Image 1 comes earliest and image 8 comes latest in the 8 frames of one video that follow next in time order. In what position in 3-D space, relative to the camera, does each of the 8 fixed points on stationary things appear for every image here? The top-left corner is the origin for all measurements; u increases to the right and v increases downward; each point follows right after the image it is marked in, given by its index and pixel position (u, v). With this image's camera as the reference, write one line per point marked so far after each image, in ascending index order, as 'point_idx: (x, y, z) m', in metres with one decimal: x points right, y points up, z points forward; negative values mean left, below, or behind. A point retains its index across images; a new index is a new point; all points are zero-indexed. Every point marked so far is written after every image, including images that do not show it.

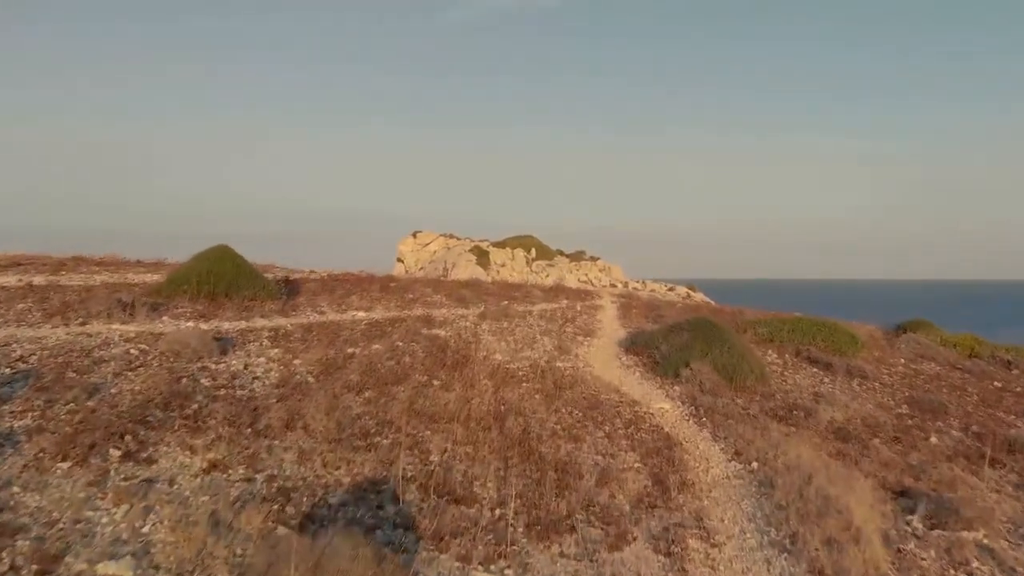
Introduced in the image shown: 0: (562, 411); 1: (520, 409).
0: (+0.8, -2.1, +16.5) m
1: (+0.1, -2.0, +16.1) m
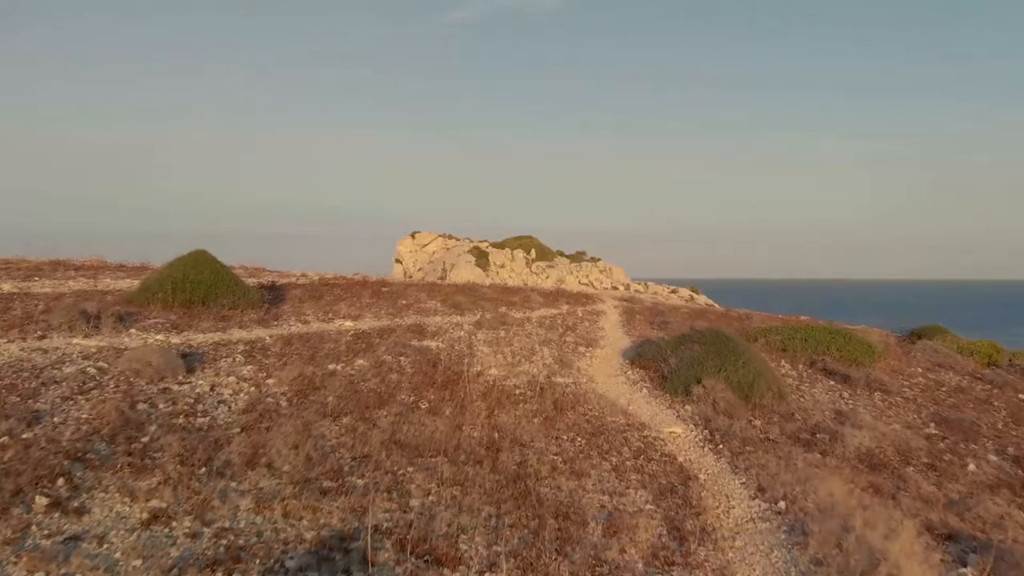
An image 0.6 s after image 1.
0: (+0.8, -2.3, +14.8) m
1: (0.0, -2.2, +14.4) m
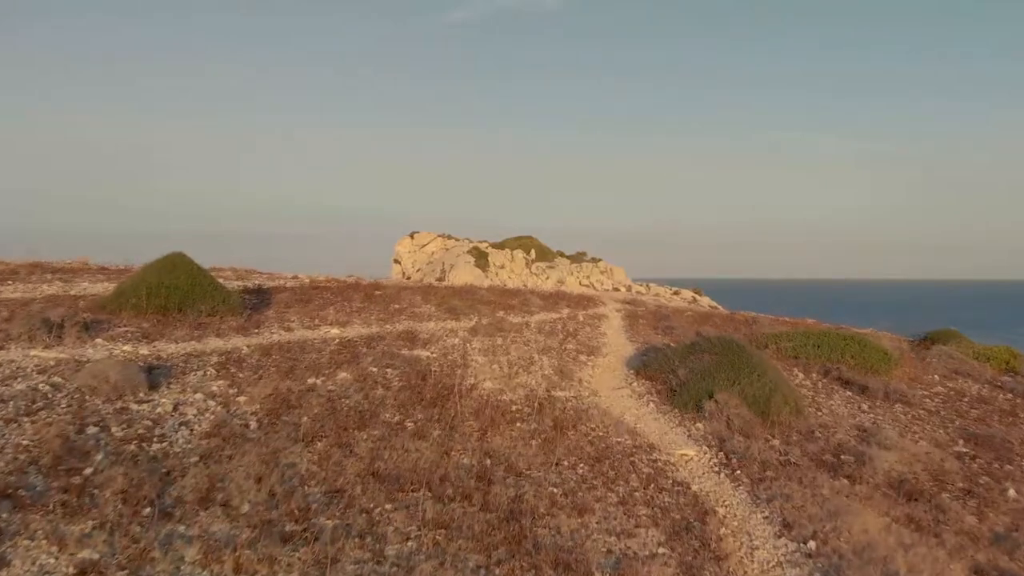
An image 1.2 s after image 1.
0: (+0.7, -2.4, +13.3) m
1: (0.0, -2.3, +12.9) m
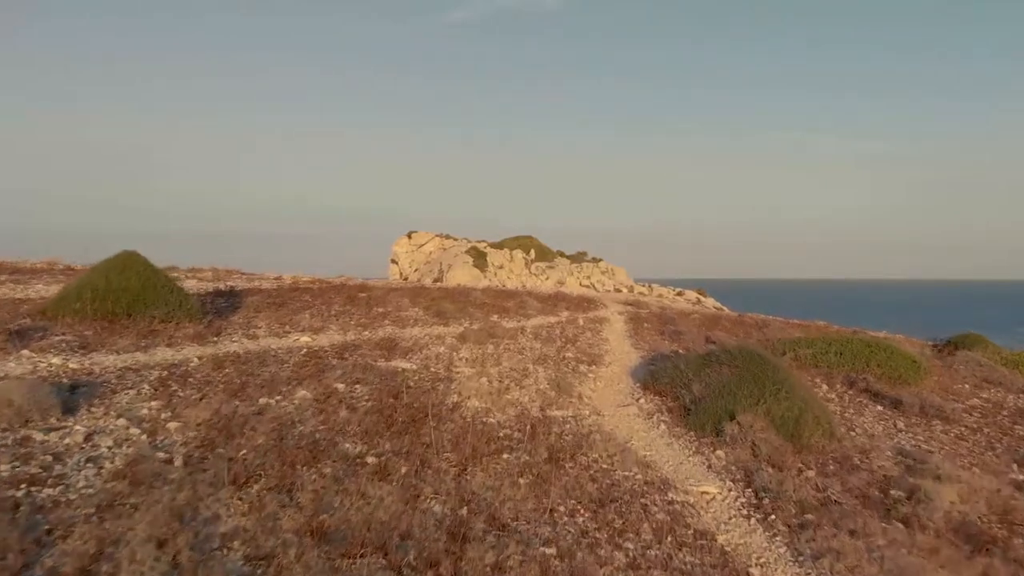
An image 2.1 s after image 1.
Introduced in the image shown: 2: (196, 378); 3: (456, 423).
0: (+0.5, -2.4, +10.7) m
1: (-0.2, -2.3, +10.3) m
2: (-5.1, -1.4, +15.9) m
3: (-0.8, -1.9, +14.2) m
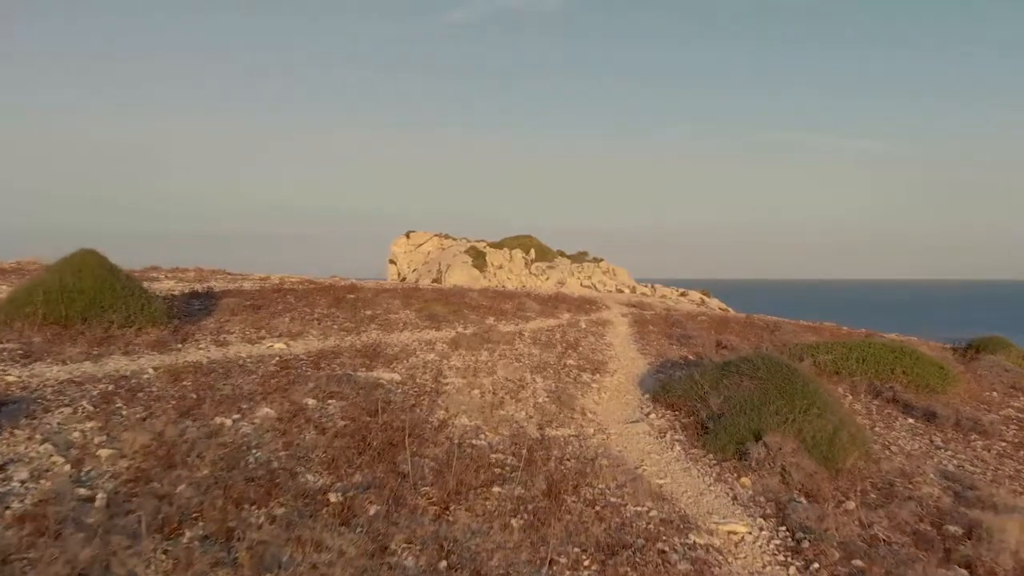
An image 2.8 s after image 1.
0: (+0.4, -2.5, +8.8) m
1: (-0.3, -2.4, +8.4) m
2: (-5.1, -1.5, +14.0) m
3: (-0.9, -2.0, +12.3) m
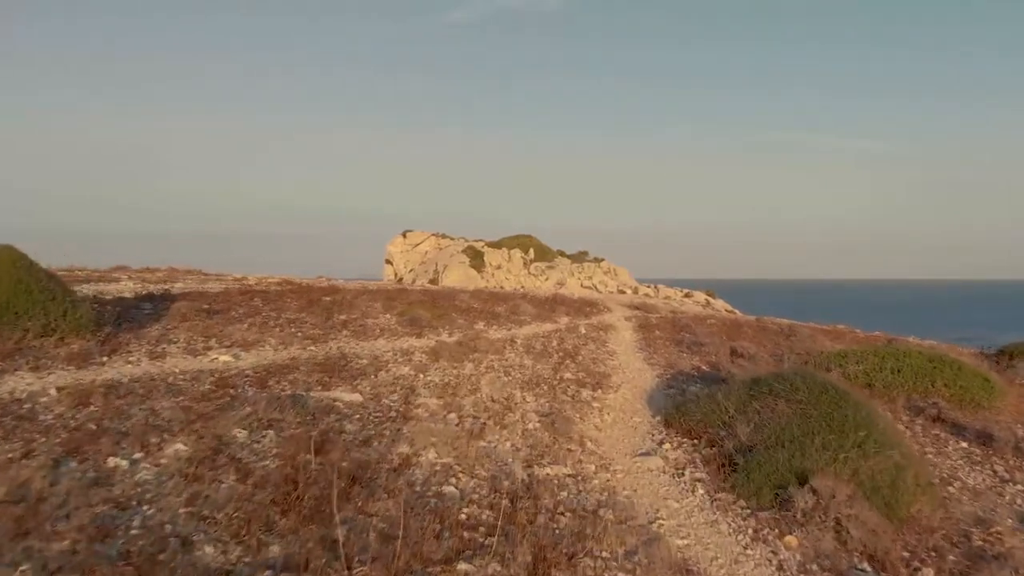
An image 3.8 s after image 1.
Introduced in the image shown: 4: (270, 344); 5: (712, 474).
0: (+0.2, -2.5, +6.0) m
1: (-0.5, -2.4, +5.6) m
2: (-5.4, -1.5, +11.2) m
3: (-1.1, -2.0, +9.5) m
4: (-4.5, -1.0, +18.6) m
5: (+2.4, -2.2, +11.8) m
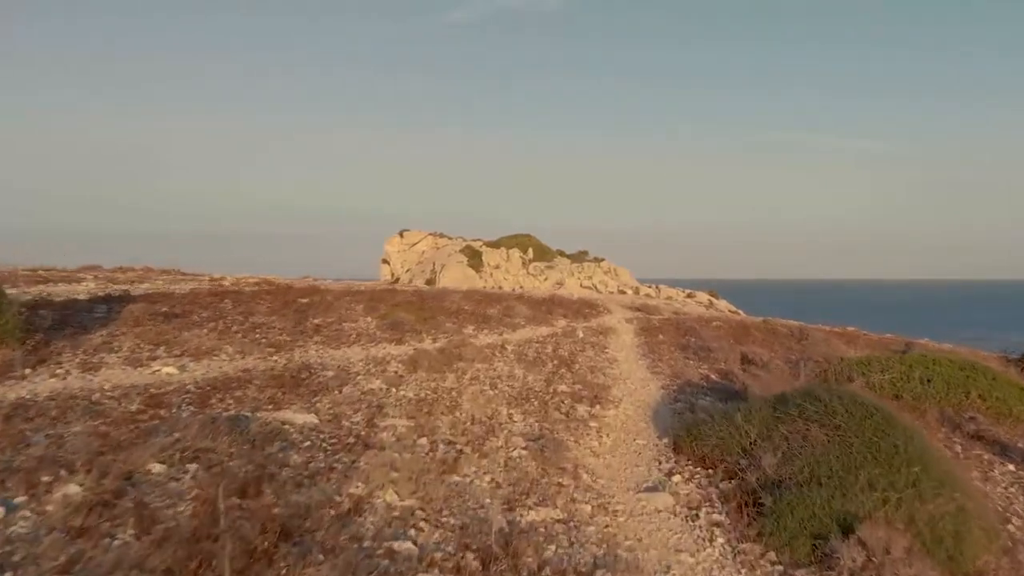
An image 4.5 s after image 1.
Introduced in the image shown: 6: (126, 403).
0: (0.0, -2.5, +3.9) m
1: (-0.7, -2.4, +3.5) m
2: (-5.6, -1.5, +9.1) m
3: (-1.3, -2.0, +7.4) m
4: (-4.7, -1.1, +16.6) m
5: (+2.2, -2.2, +9.8) m
6: (-4.6, -1.4, +12.0) m
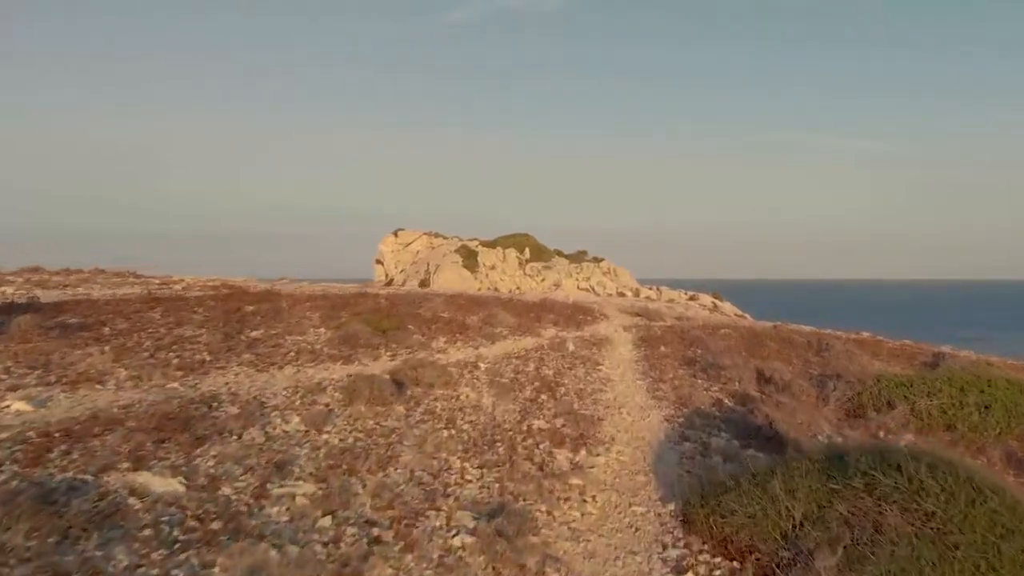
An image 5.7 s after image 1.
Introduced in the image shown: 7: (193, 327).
0: (-0.5, -2.6, +0.5) m
1: (-1.2, -2.6, +0.1) m
2: (-6.0, -1.7, +5.8) m
3: (-1.8, -2.2, +4.1) m
4: (-5.2, -1.2, +13.2) m
5: (+1.7, -2.4, +6.4) m
6: (-5.1, -1.5, +8.6) m
7: (-5.9, -0.7, +18.5) m
